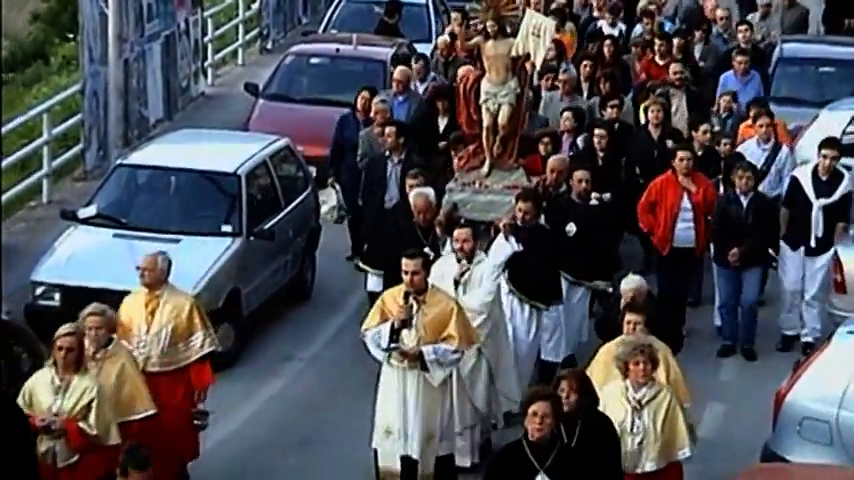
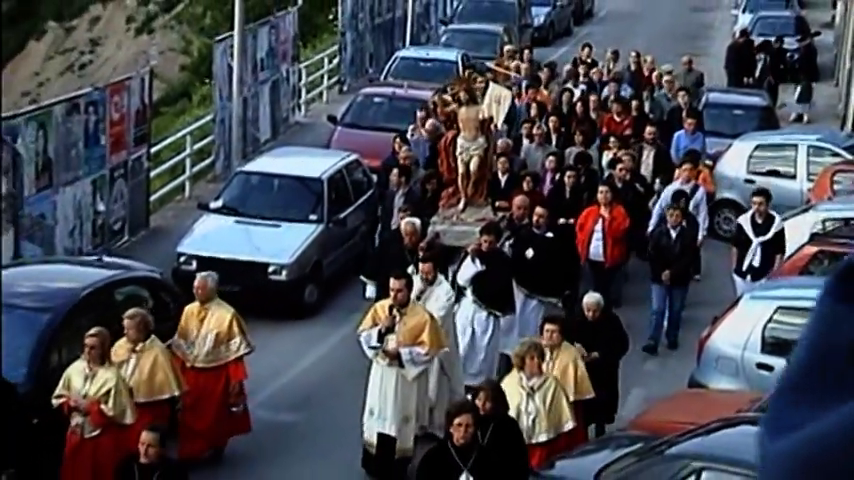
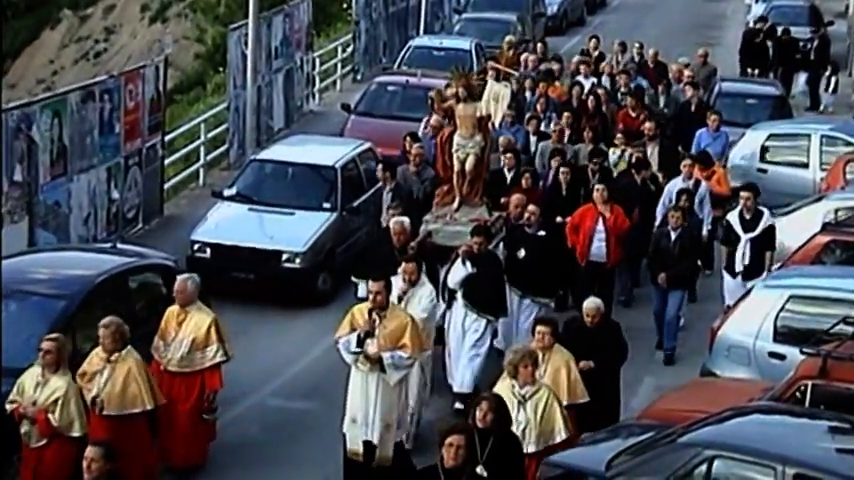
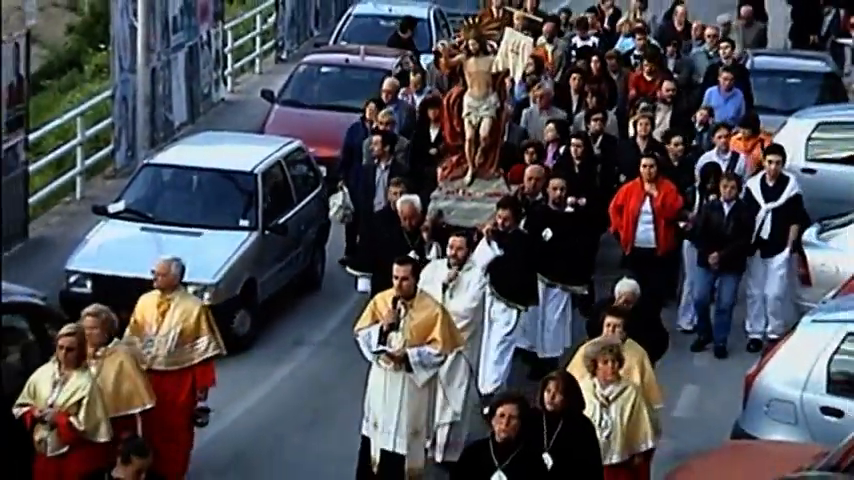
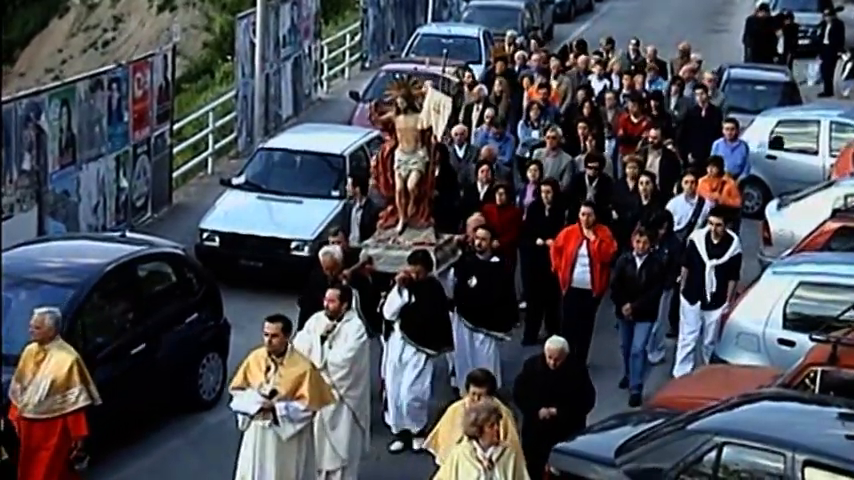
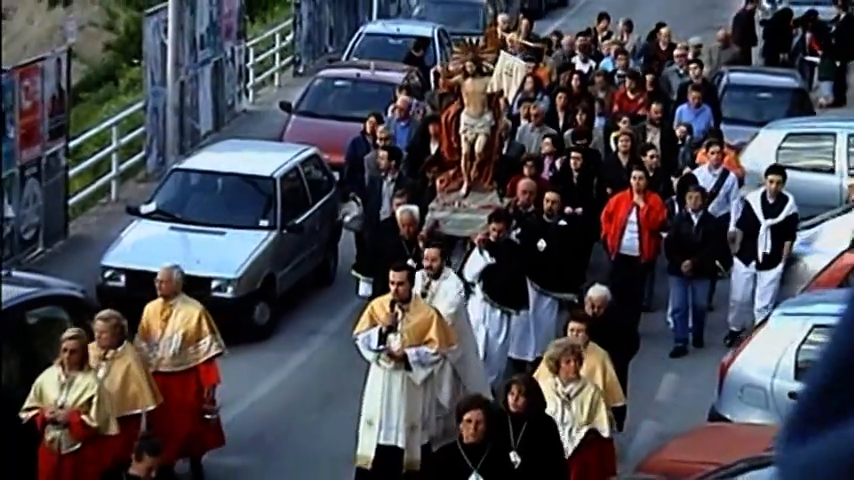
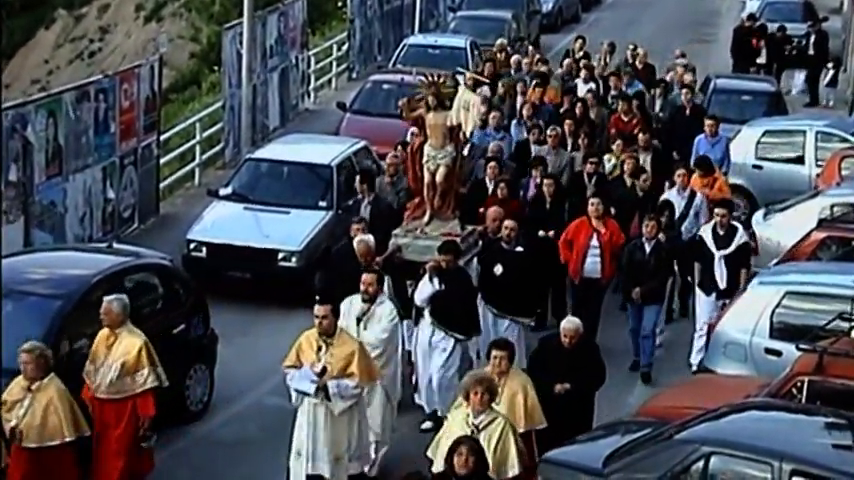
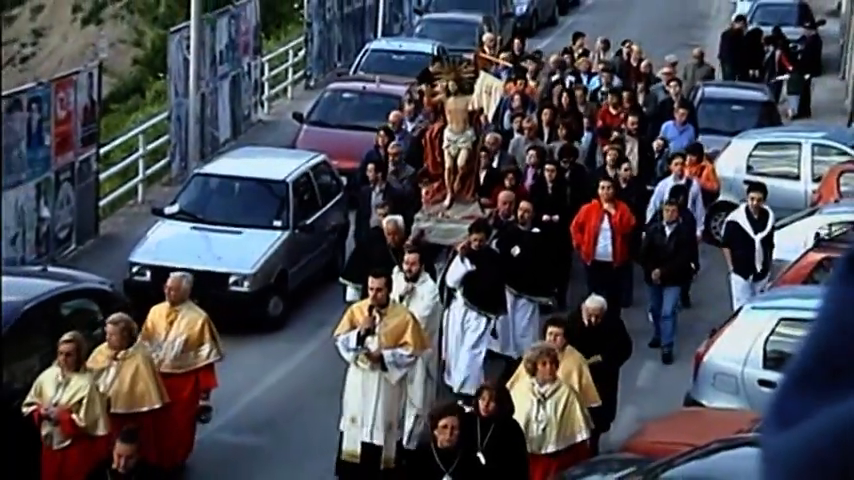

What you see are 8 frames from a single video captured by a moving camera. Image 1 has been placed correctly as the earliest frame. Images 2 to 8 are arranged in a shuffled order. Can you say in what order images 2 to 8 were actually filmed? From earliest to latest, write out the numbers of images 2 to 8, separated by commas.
4, 6, 8, 2, 3, 7, 5
